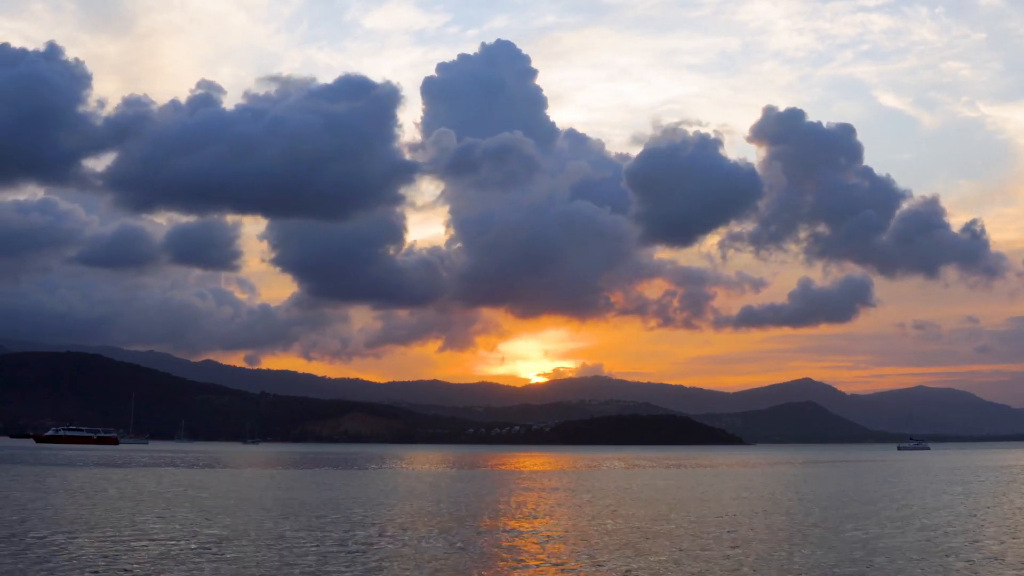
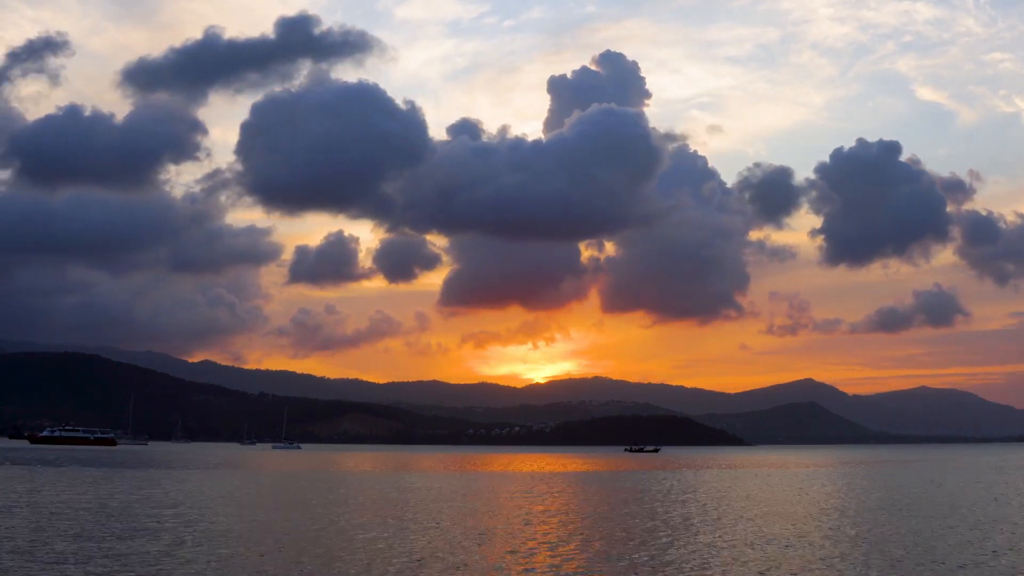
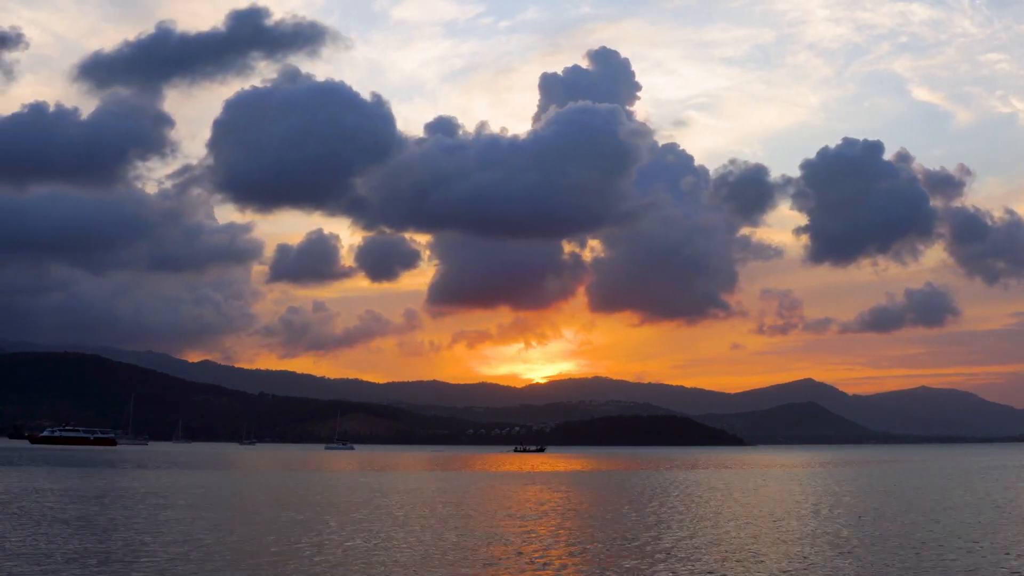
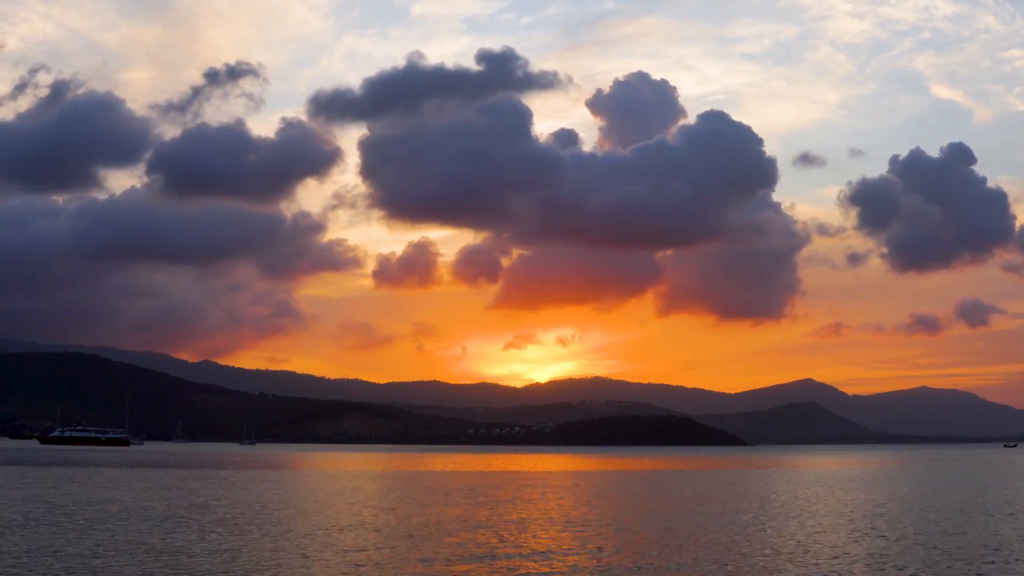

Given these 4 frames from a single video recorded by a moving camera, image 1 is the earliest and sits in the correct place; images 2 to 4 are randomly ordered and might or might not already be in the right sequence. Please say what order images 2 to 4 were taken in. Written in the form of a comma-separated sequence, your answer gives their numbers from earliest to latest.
3, 2, 4
